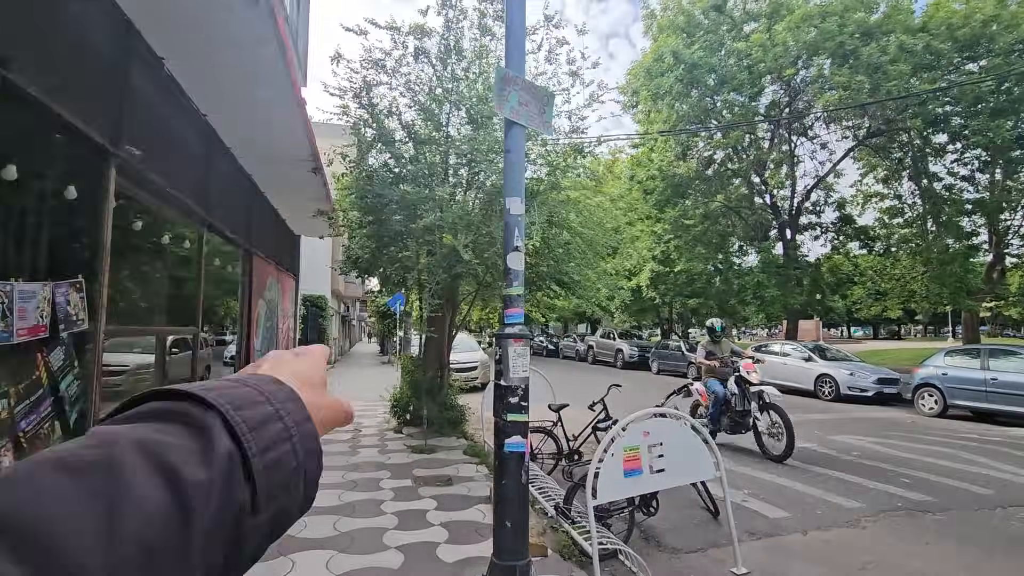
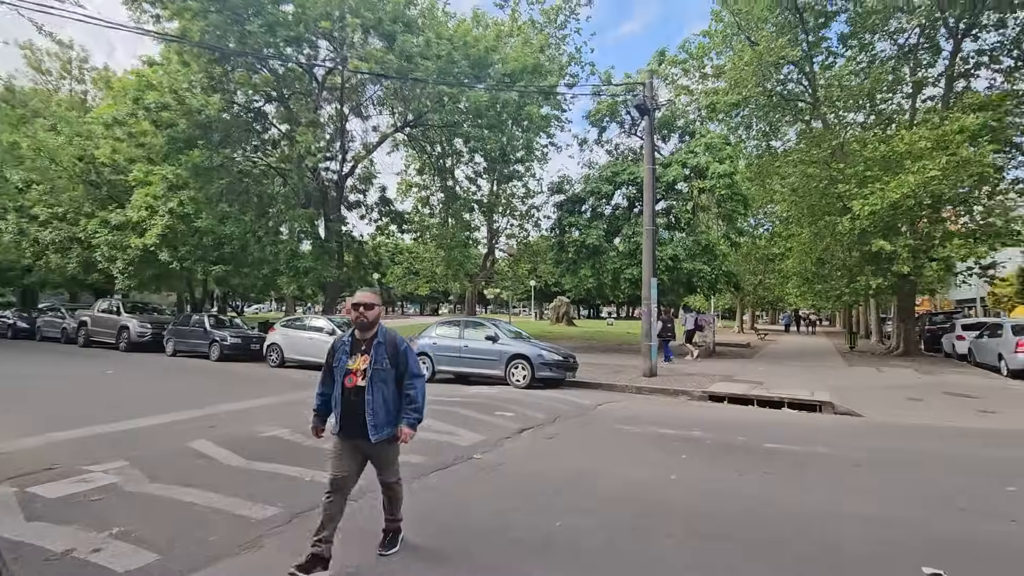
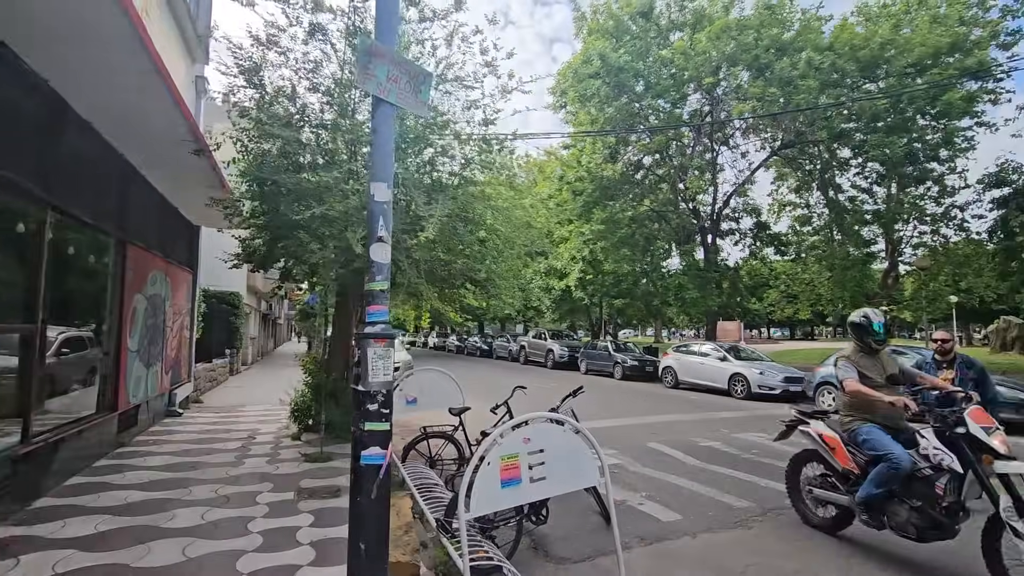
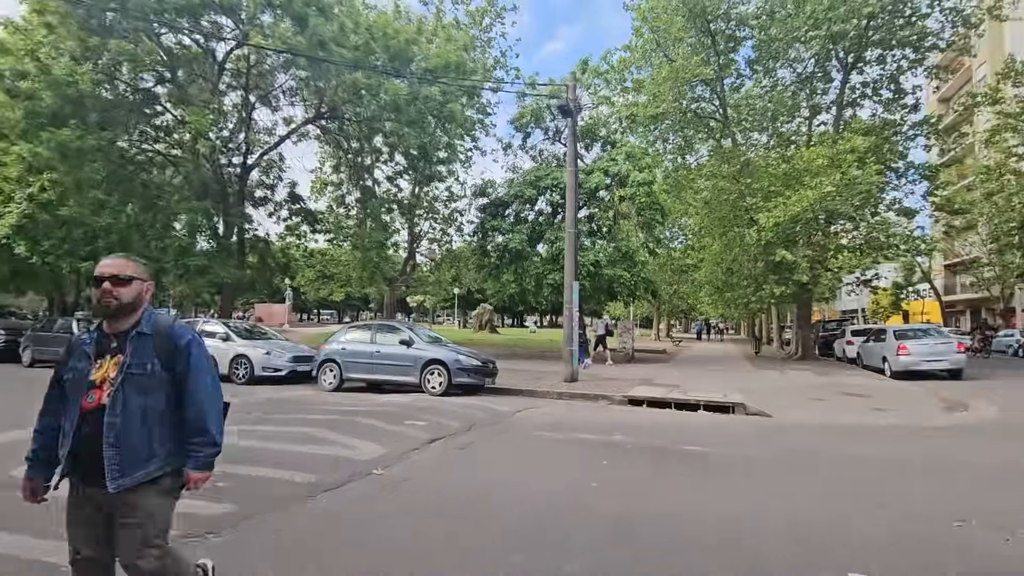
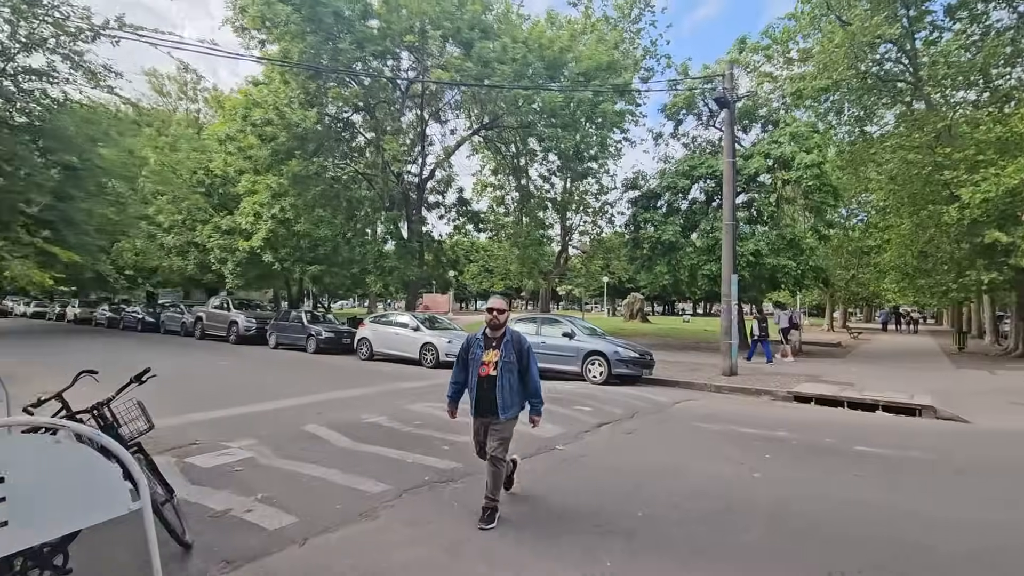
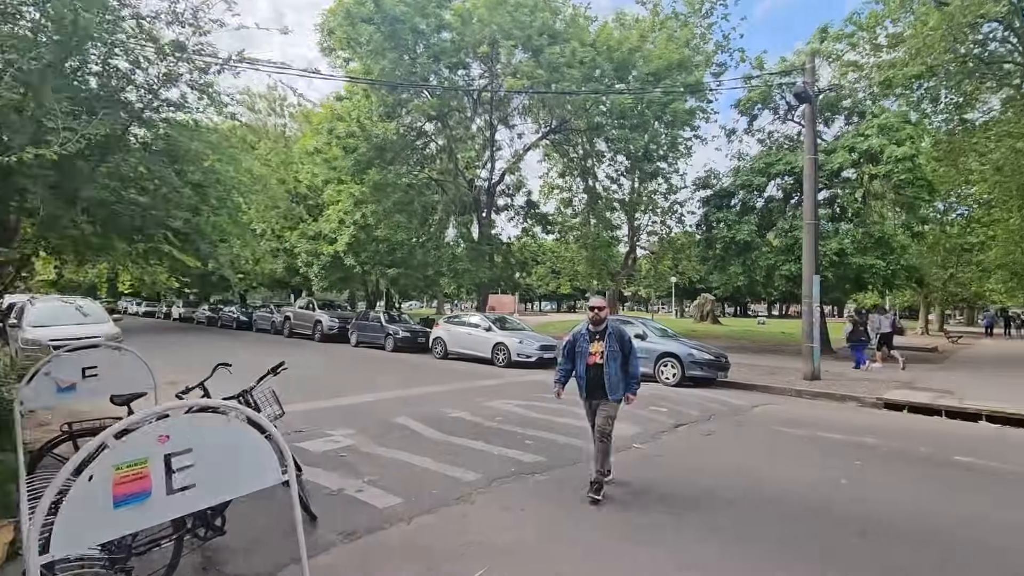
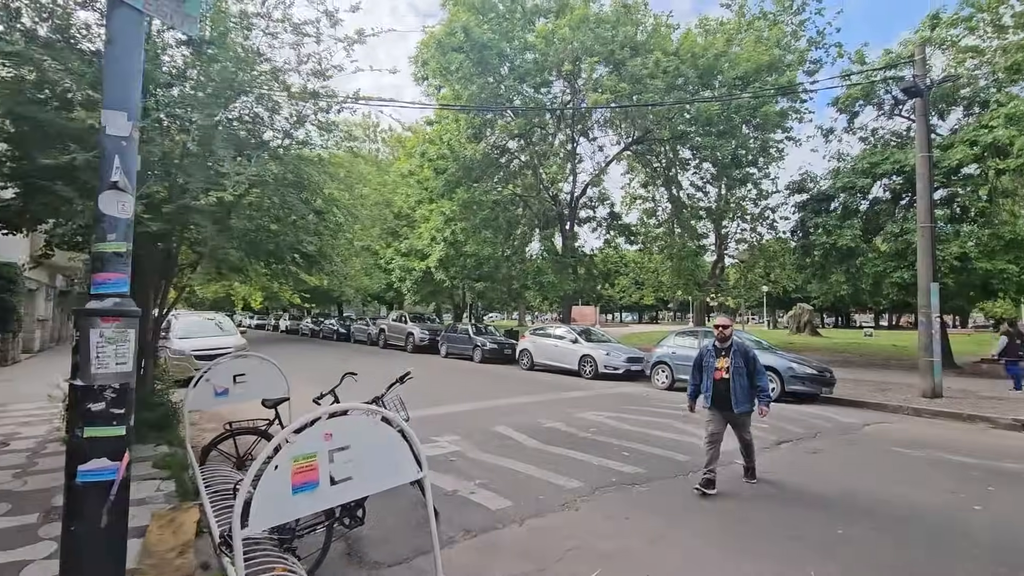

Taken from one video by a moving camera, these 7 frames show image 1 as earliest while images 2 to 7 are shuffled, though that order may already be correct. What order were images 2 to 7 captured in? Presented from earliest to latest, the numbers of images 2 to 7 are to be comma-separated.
3, 7, 6, 5, 2, 4
